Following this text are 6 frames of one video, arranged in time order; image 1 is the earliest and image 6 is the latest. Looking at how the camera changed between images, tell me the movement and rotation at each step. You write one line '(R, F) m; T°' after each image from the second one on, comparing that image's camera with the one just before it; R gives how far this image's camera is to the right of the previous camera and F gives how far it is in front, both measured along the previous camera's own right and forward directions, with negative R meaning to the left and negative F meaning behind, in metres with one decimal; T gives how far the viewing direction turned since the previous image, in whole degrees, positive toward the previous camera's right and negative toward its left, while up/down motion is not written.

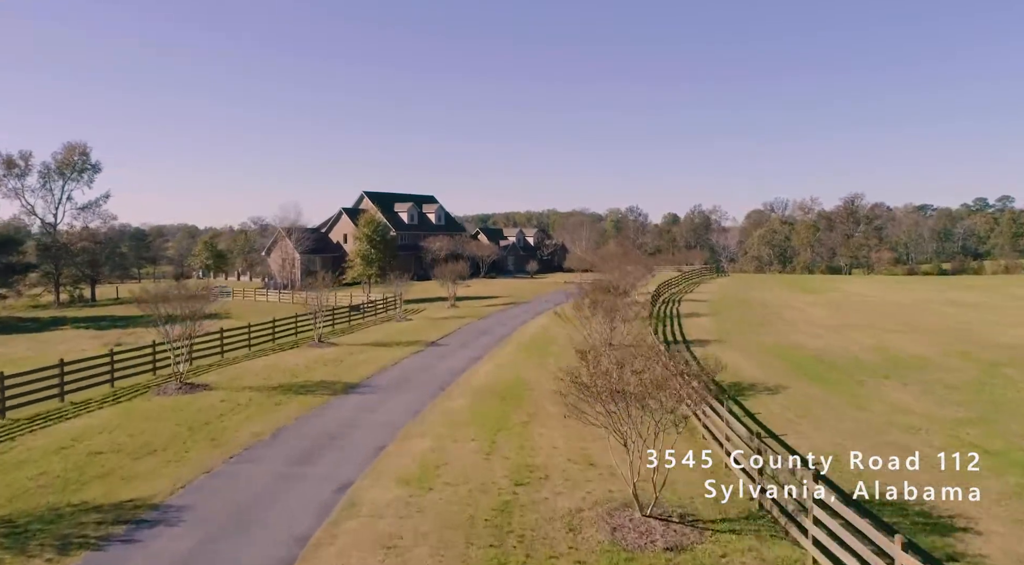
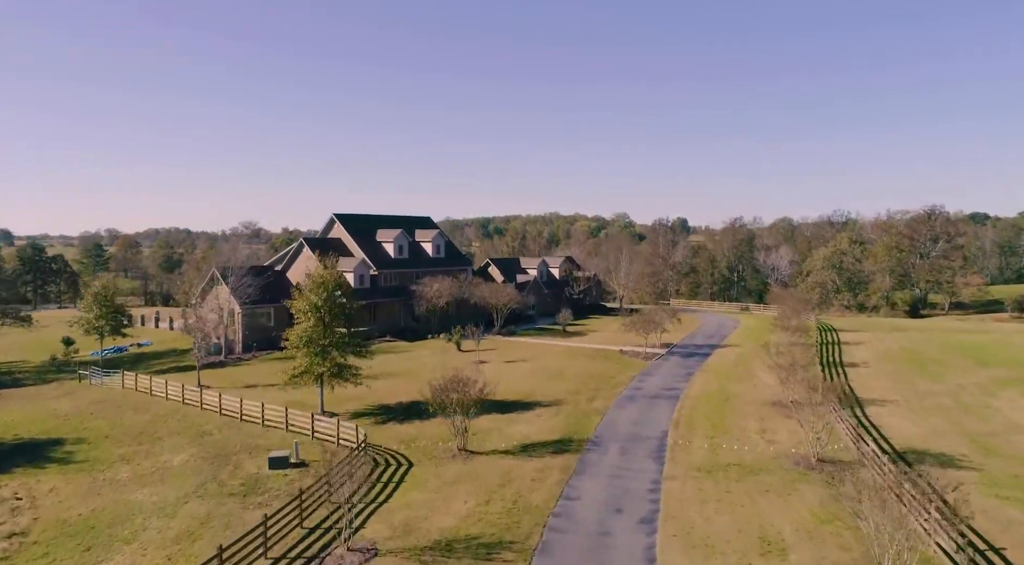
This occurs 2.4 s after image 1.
(-2.2, +25.6) m; 0°
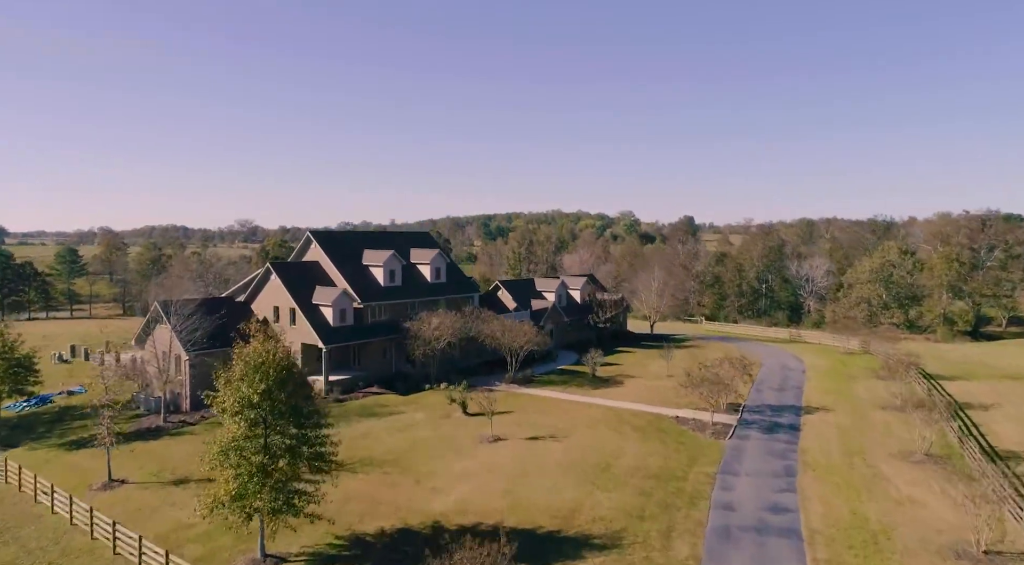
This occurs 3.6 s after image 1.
(-1.2, +13.3) m; 0°
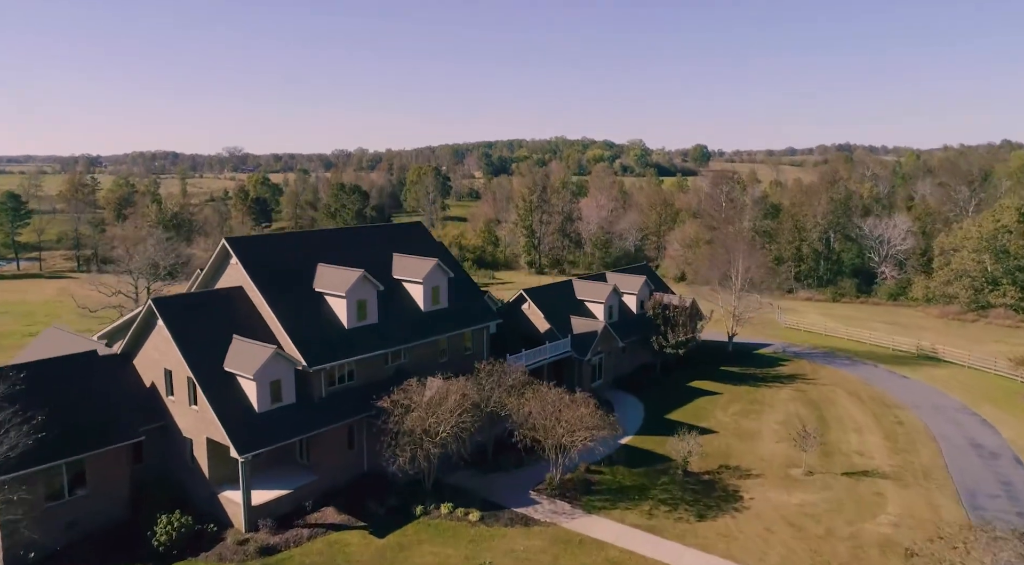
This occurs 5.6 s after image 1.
(-1.9, +22.3) m; 0°
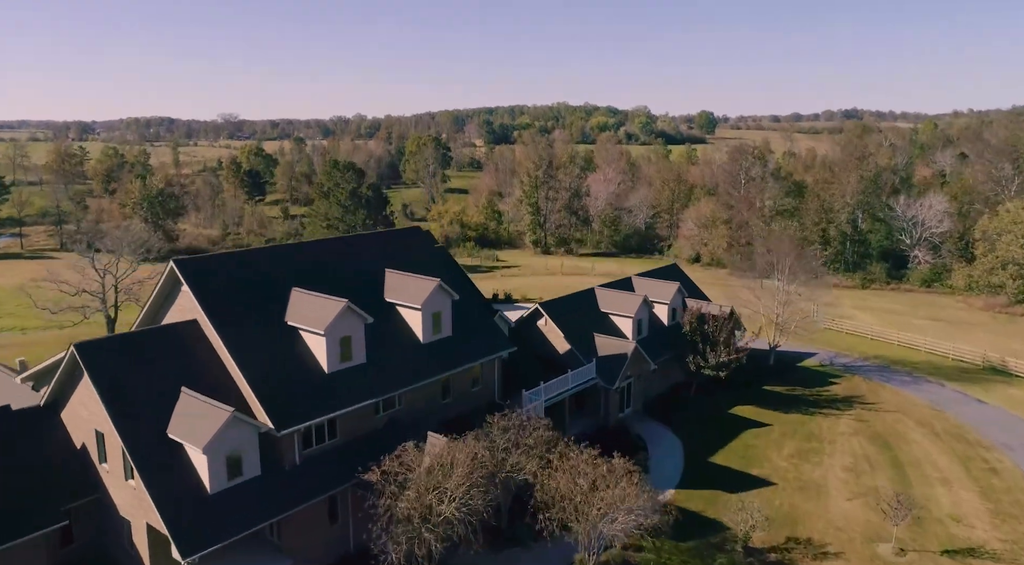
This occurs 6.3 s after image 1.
(-0.7, +7.2) m; 0°
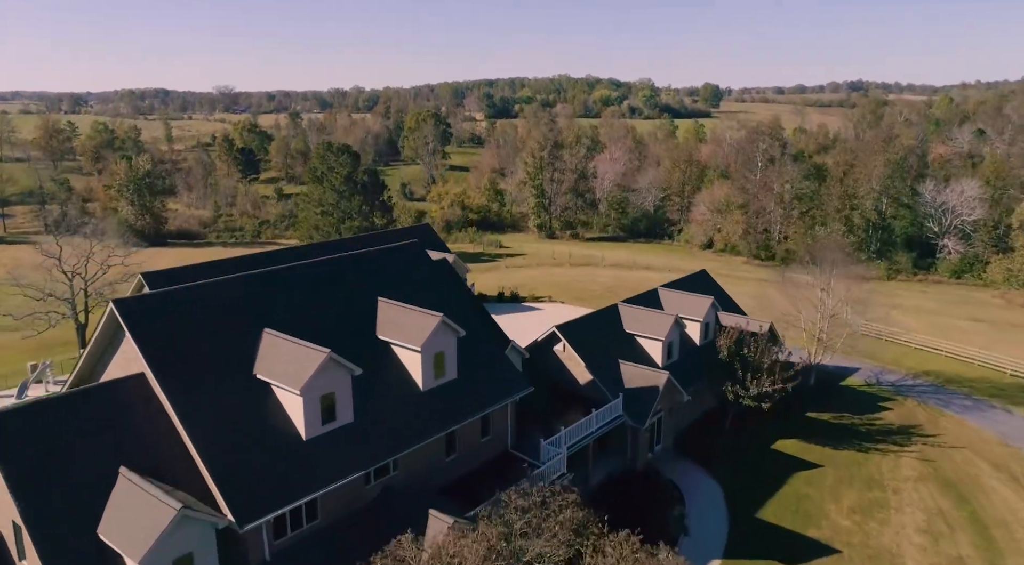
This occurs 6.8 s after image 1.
(-0.6, +5.6) m; 0°
